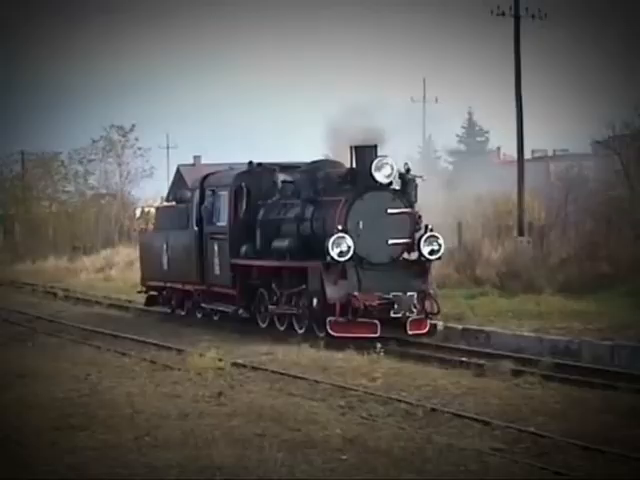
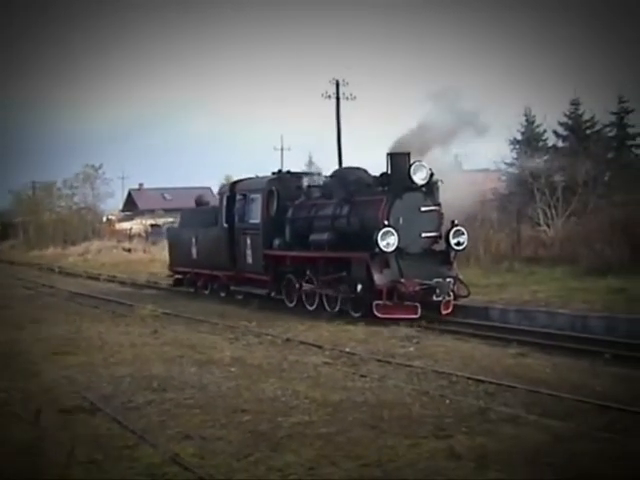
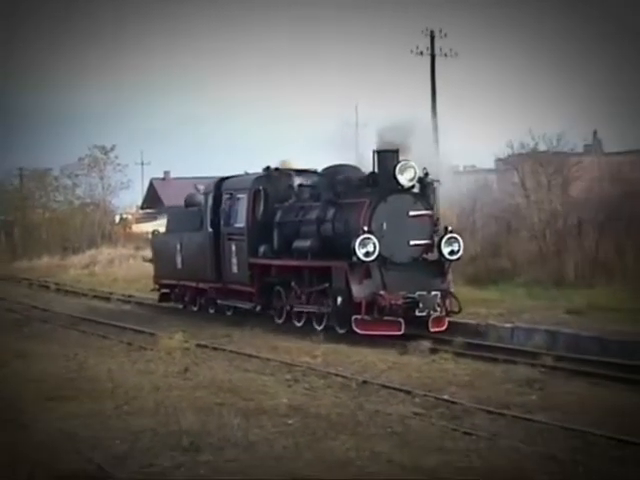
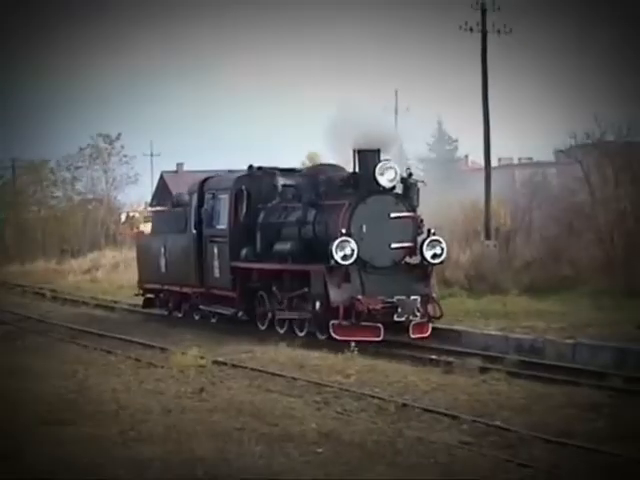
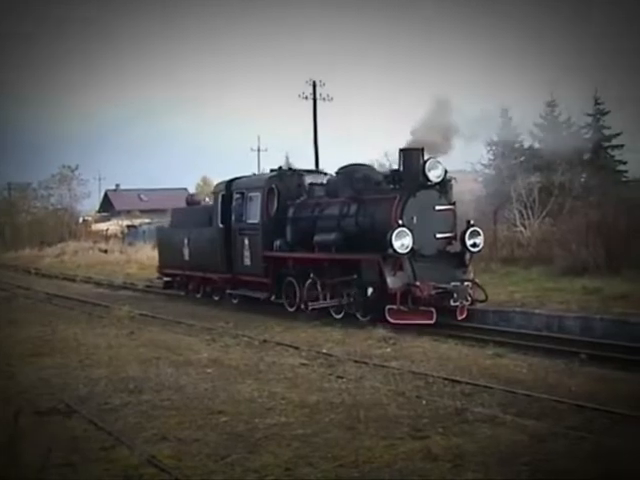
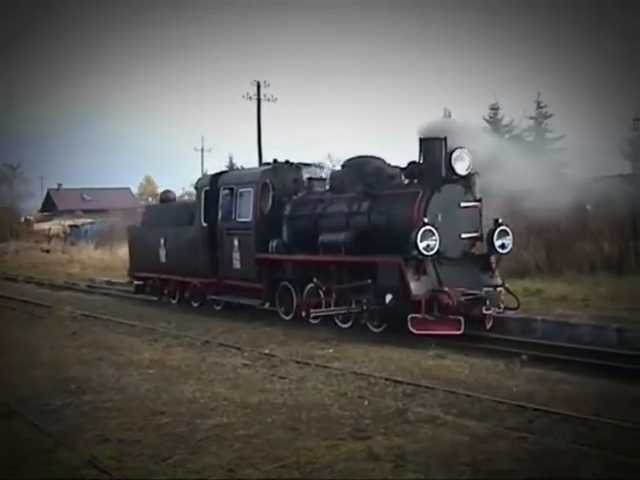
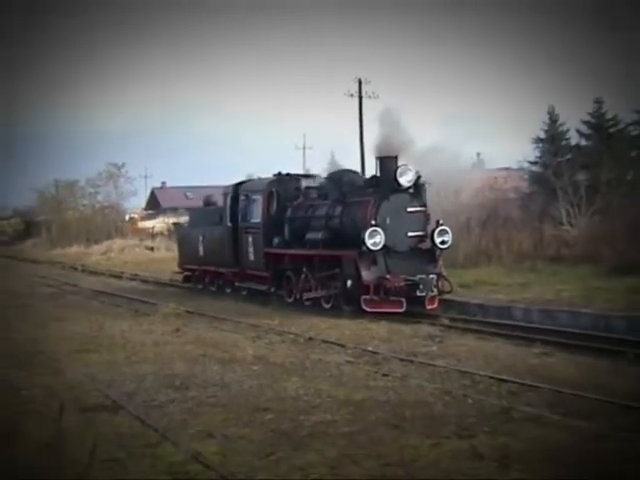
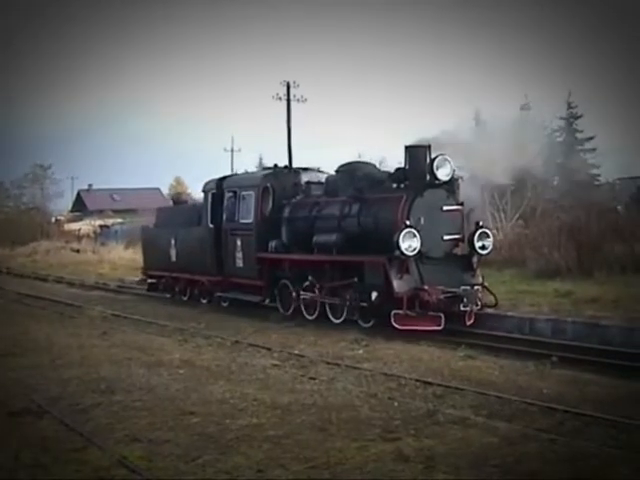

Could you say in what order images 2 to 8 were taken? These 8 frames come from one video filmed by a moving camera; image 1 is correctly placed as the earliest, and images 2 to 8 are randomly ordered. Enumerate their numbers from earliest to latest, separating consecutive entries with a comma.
4, 3, 7, 2, 5, 8, 6
